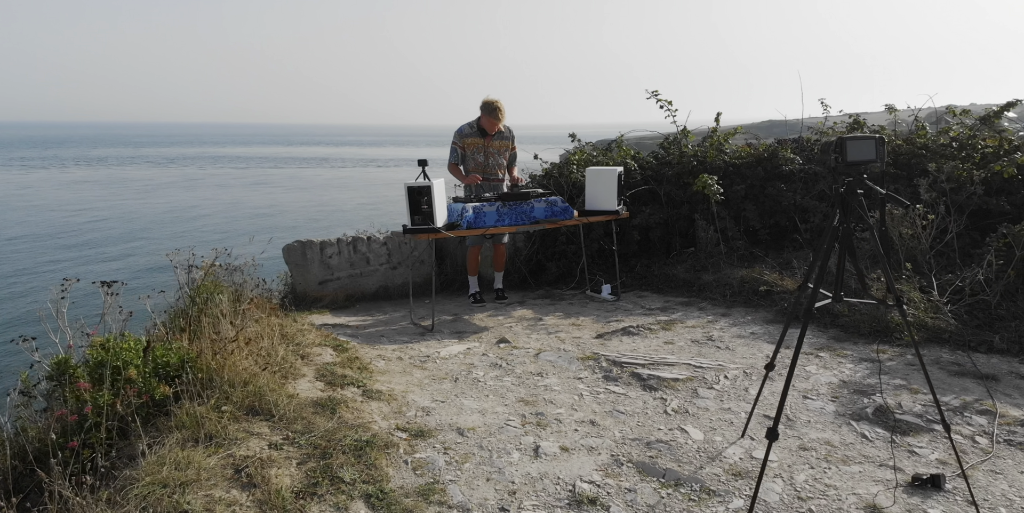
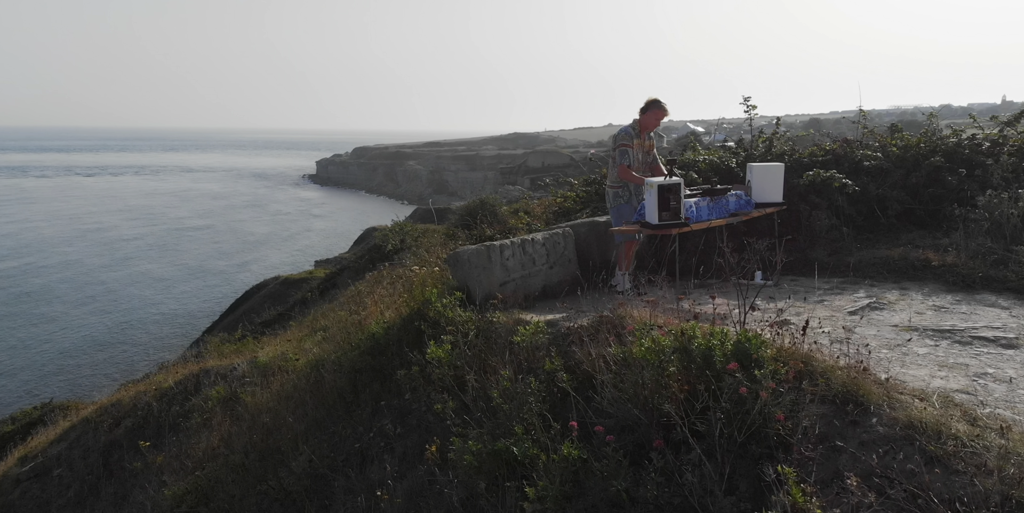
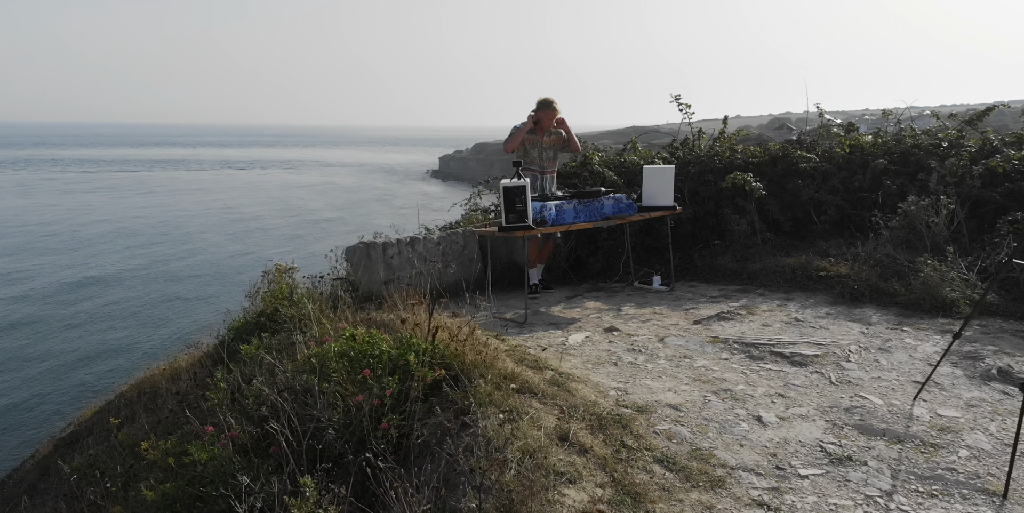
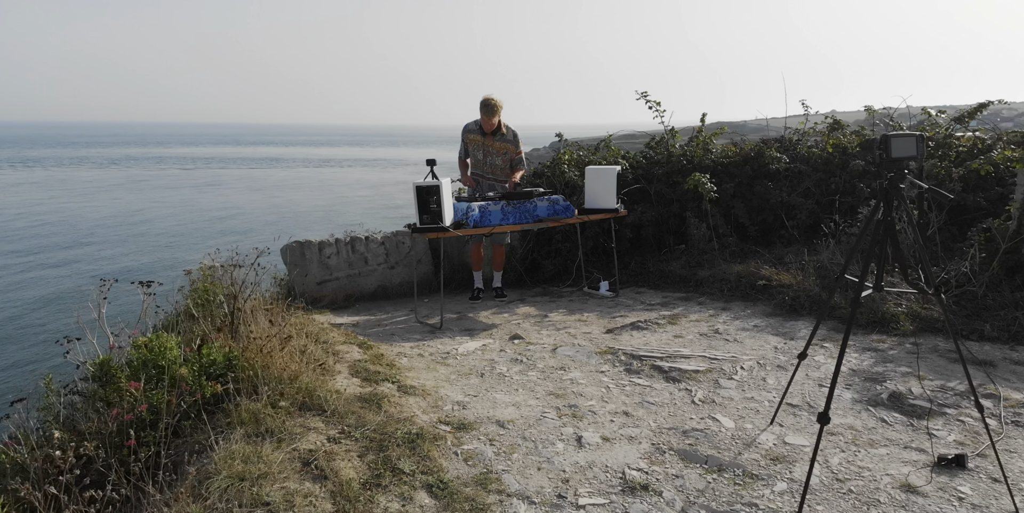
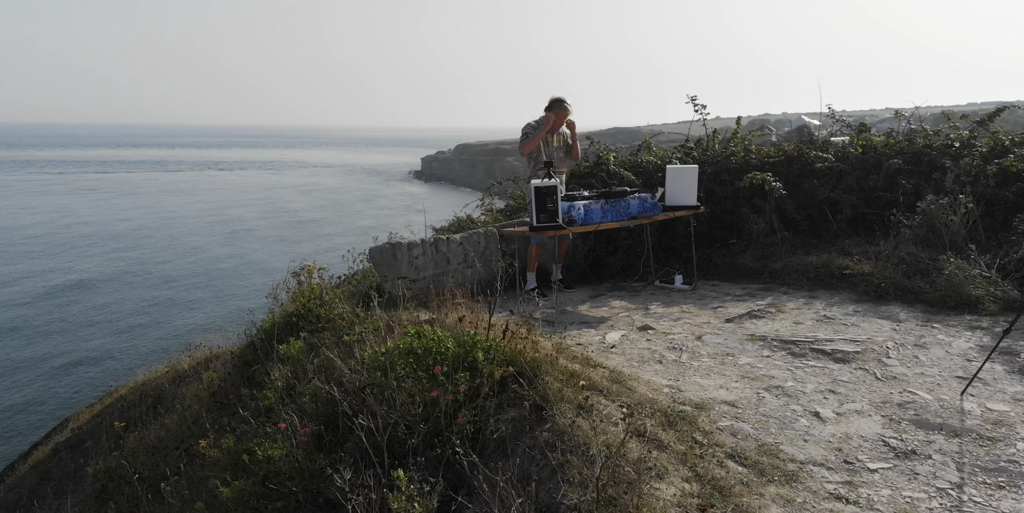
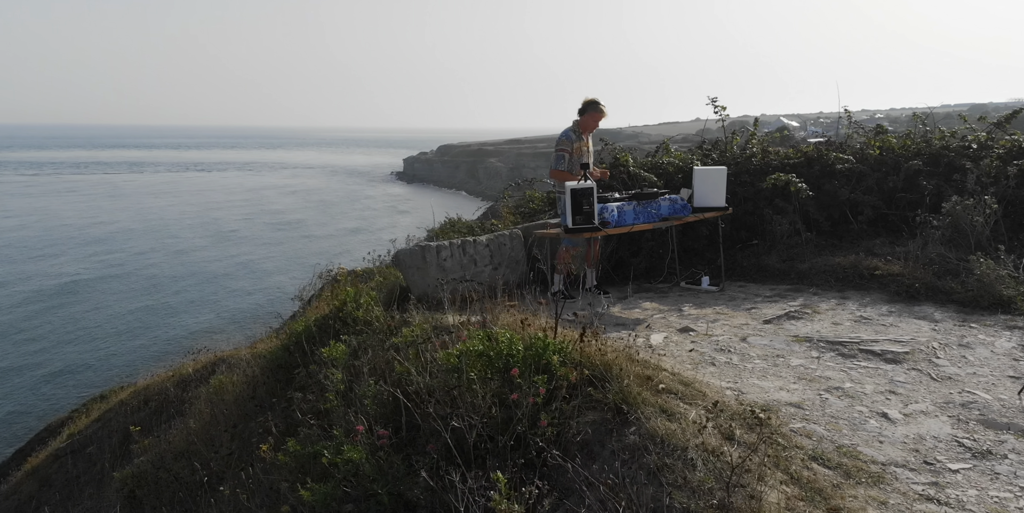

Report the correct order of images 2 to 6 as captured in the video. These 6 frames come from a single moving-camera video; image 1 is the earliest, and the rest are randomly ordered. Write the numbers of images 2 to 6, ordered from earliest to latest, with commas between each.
4, 3, 5, 6, 2
